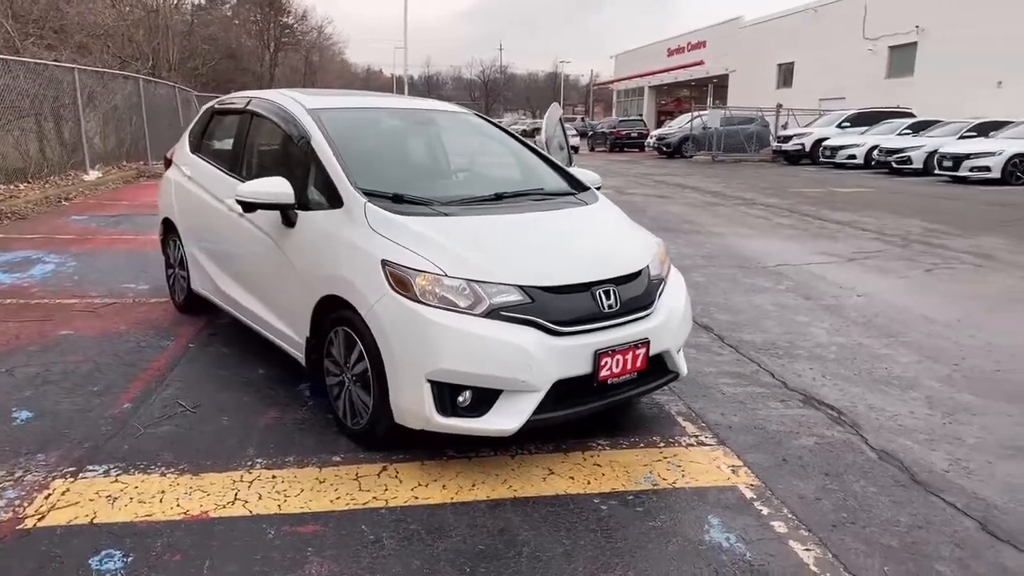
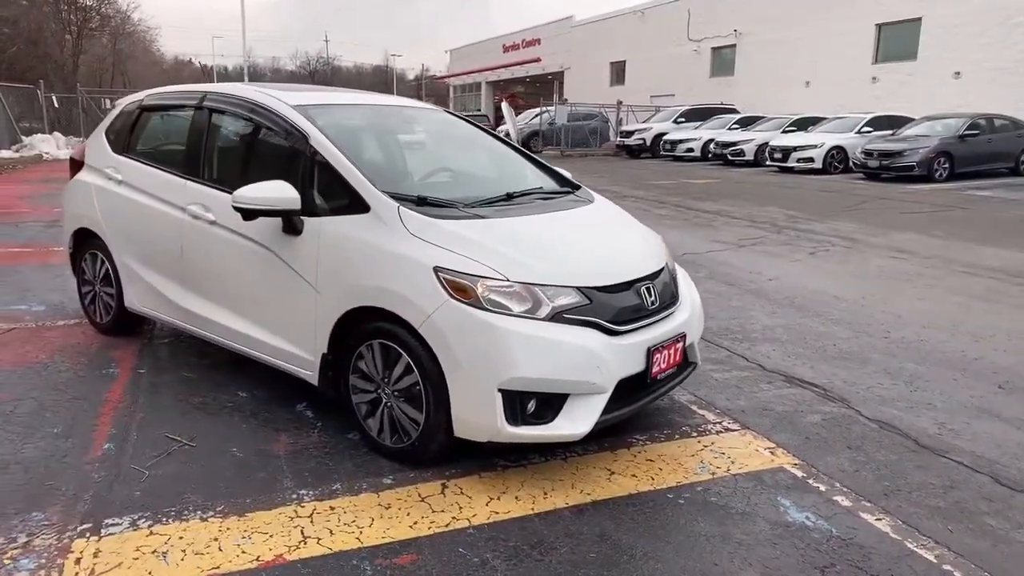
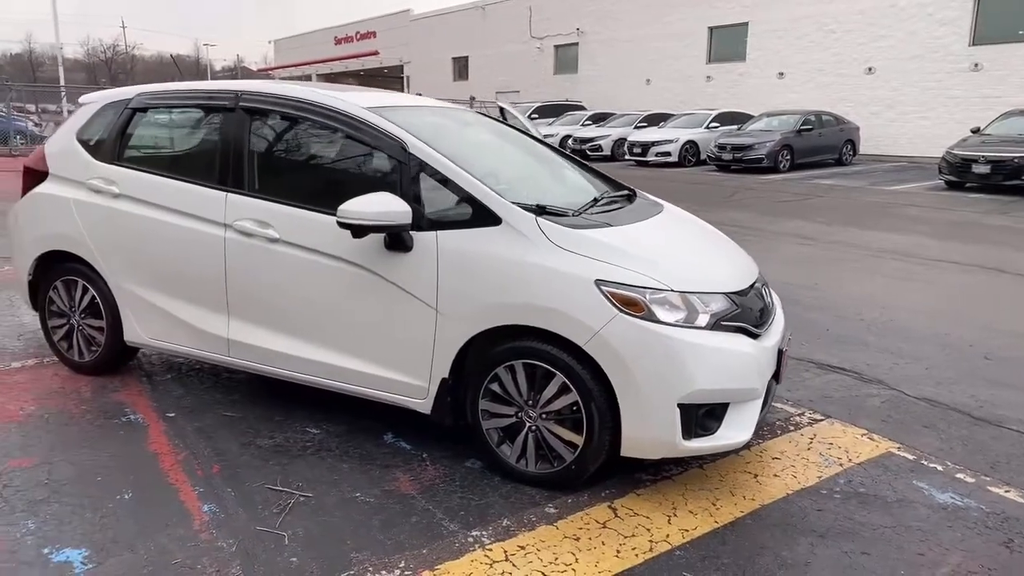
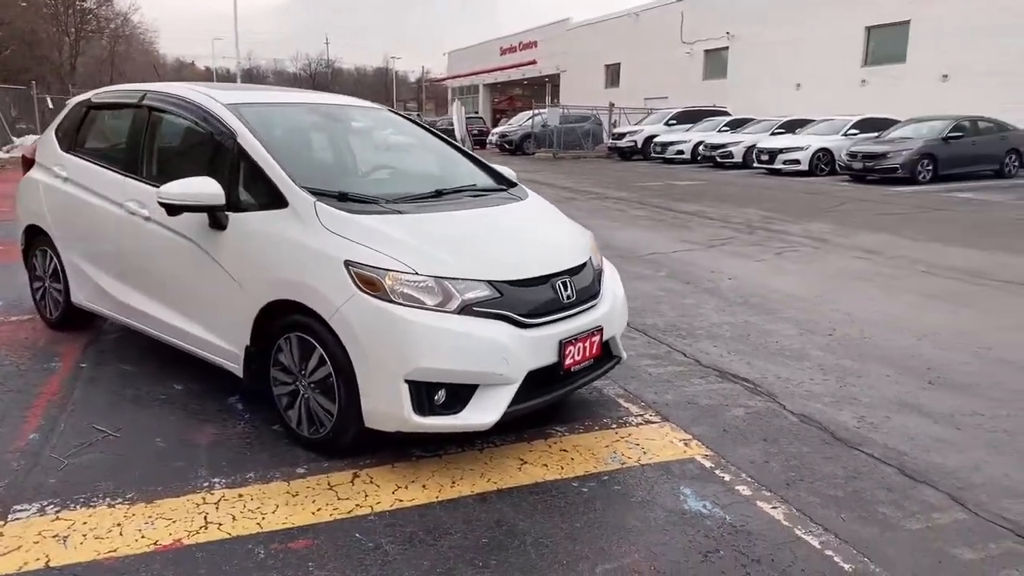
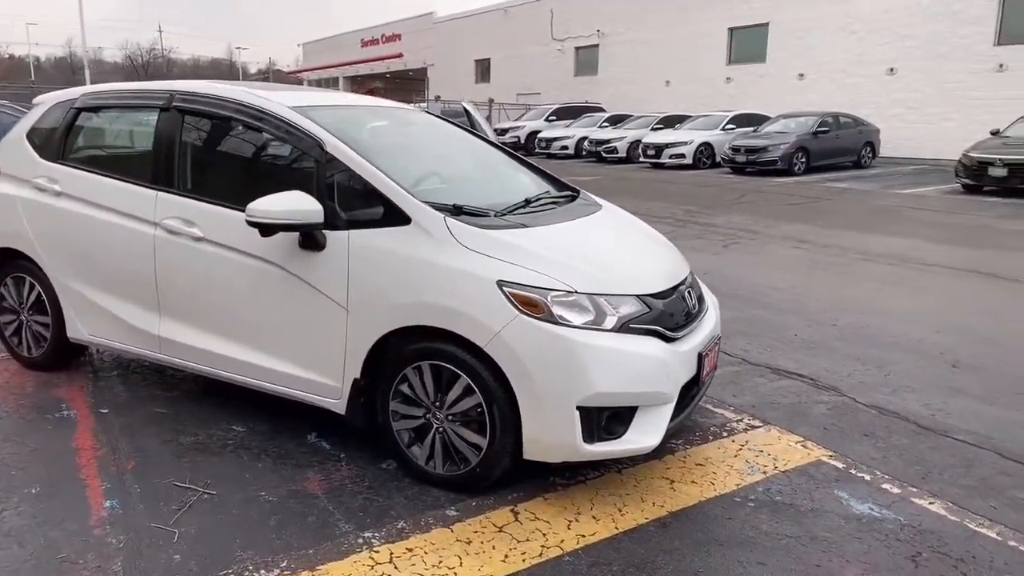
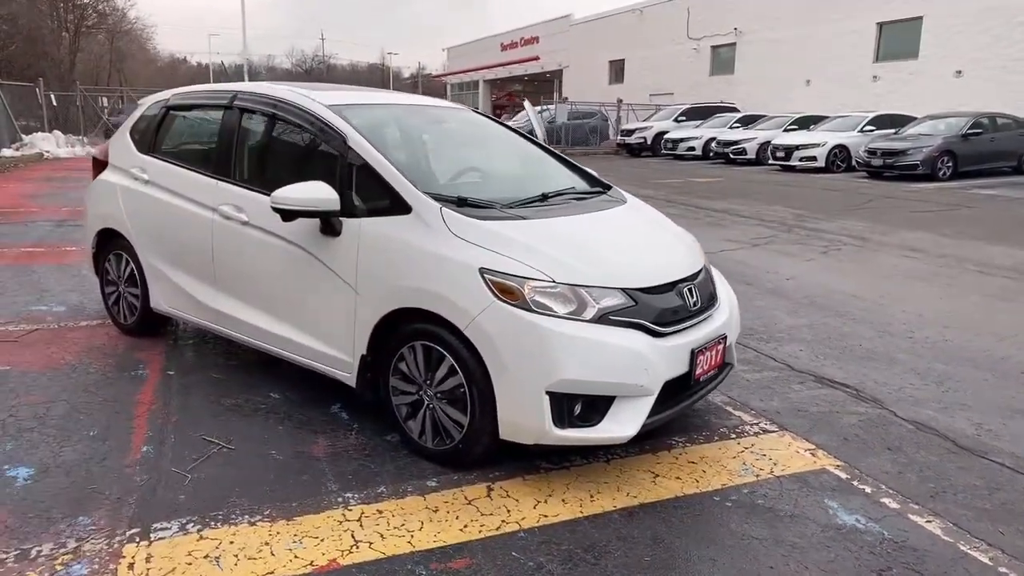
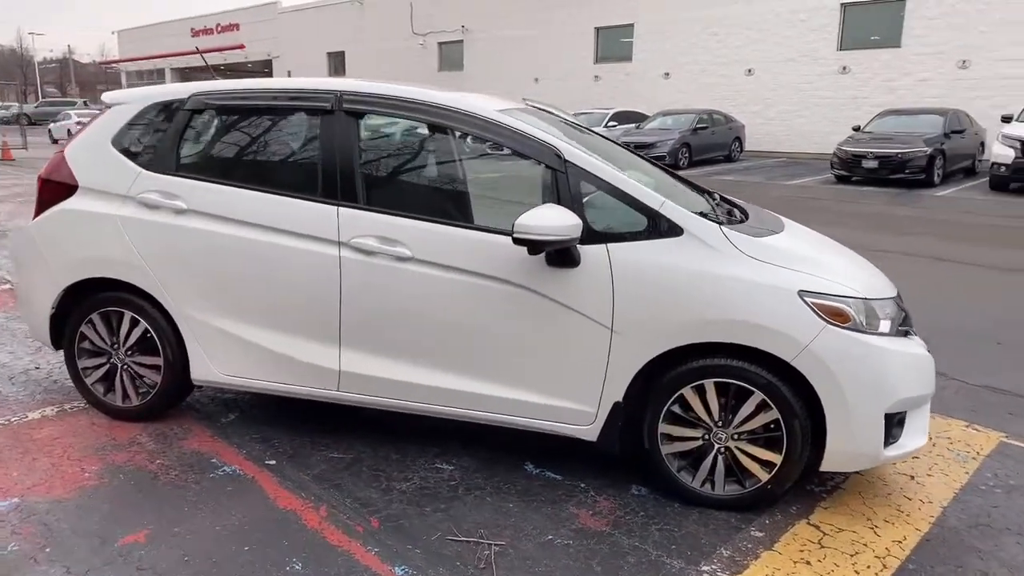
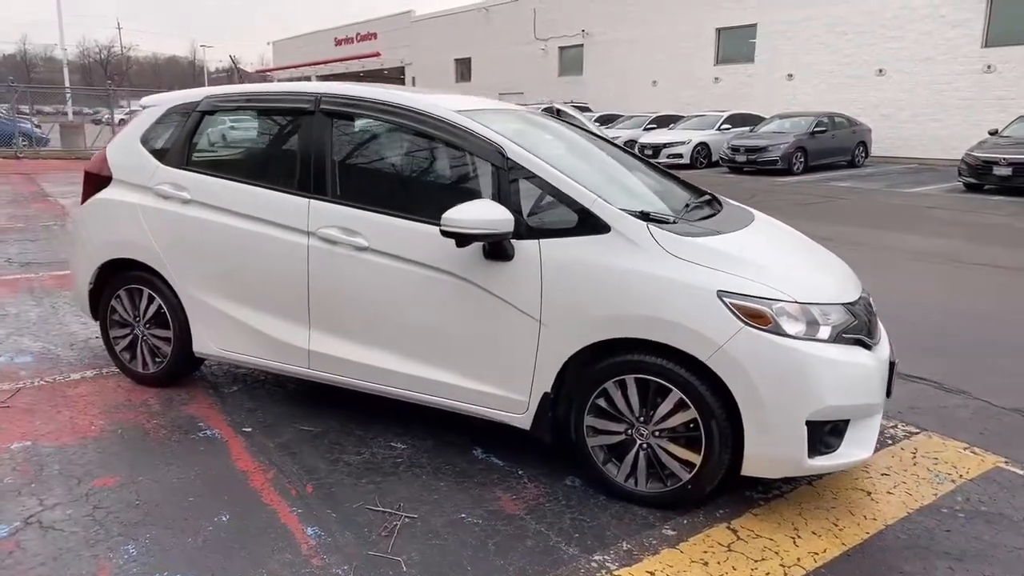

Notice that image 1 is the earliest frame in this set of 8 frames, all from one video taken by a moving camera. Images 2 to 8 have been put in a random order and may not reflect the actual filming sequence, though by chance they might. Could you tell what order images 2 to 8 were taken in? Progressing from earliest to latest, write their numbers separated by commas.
4, 2, 6, 5, 3, 8, 7
